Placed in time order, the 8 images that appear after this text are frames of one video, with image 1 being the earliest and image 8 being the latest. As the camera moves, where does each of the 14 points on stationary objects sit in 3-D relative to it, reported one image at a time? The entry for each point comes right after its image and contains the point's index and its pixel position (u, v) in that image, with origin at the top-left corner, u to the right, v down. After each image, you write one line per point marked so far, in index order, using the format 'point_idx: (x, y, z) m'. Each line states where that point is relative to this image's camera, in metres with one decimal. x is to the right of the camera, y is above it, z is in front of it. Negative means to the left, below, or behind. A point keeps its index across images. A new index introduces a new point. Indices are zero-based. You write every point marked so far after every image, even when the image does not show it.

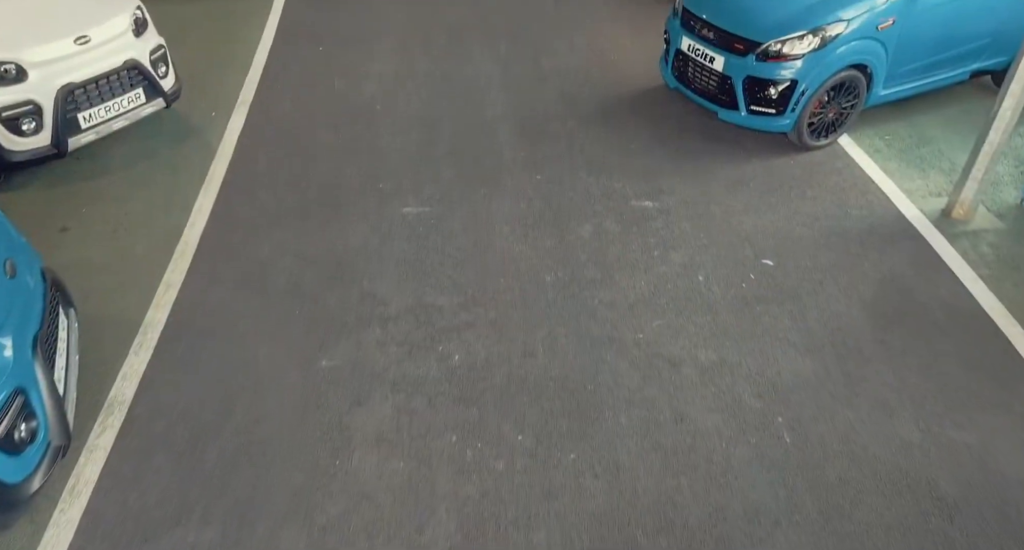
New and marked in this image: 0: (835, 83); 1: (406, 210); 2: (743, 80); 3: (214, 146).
0: (+2.4, +1.4, +4.4) m
1: (-0.8, +0.5, +4.3) m
2: (+1.8, +1.5, +4.5) m
3: (-2.4, +1.0, +4.8) m
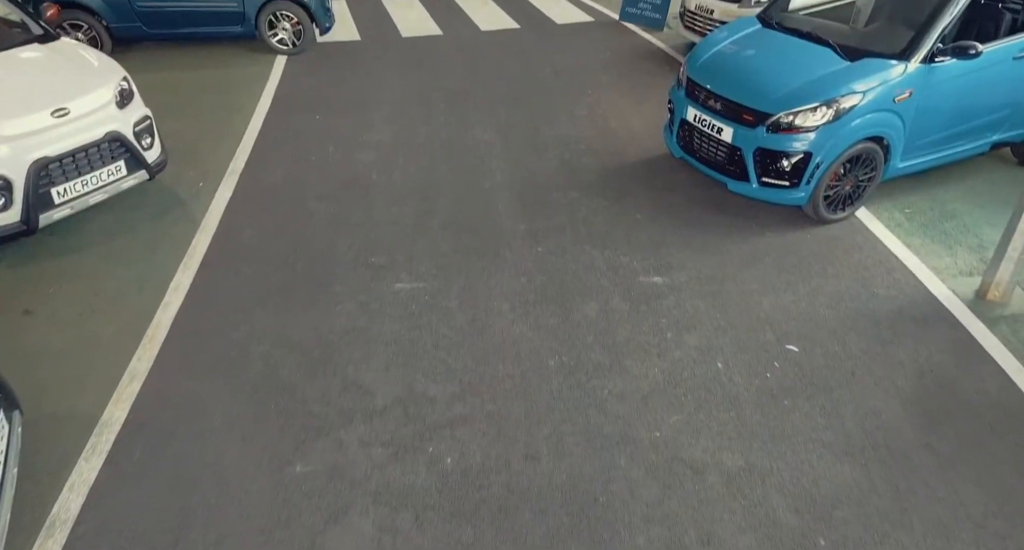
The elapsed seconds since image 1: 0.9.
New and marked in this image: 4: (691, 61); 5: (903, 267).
0: (+2.4, +0.8, +4.2) m
1: (-0.8, -0.1, +4.0) m
2: (+1.8, +0.9, +4.3) m
3: (-2.4, +0.4, +4.5) m
4: (+1.5, +1.8, +4.9) m
5: (+2.7, +0.1, +4.0) m
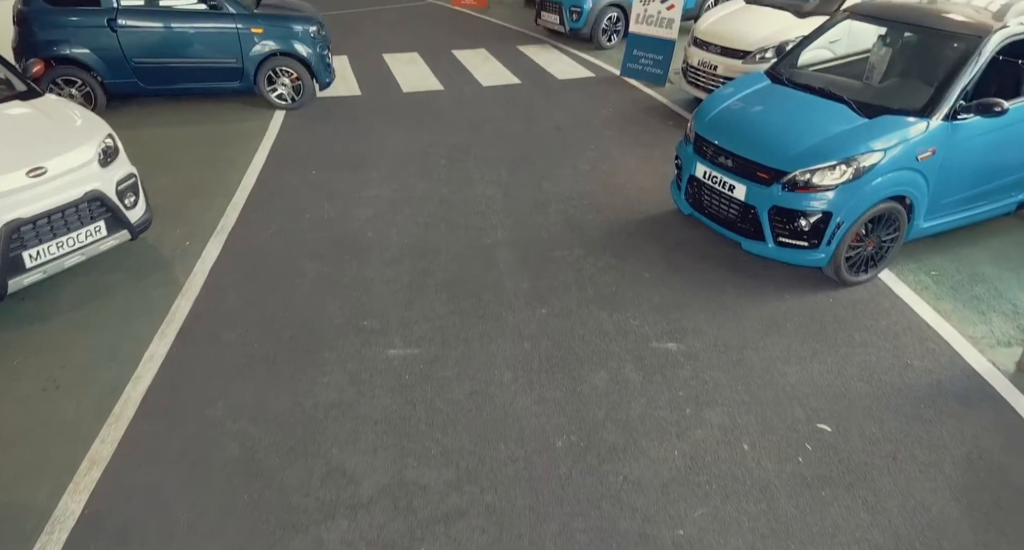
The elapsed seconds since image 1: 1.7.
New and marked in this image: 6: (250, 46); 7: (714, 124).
0: (+2.4, +0.4, +4.0) m
1: (-0.8, -0.5, +3.7) m
2: (+1.8, +0.5, +4.1) m
3: (-2.4, 0.0, +4.3) m
4: (+1.5, +1.3, +4.8) m
5: (+2.7, -0.4, +3.8) m
6: (-3.0, +2.7, +6.8) m
7: (+1.5, +1.2, +4.6) m
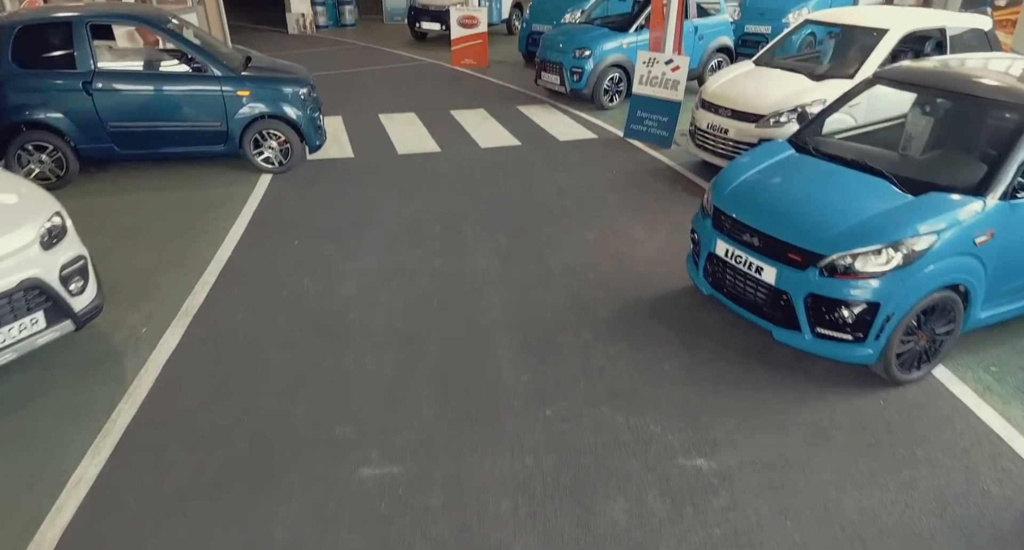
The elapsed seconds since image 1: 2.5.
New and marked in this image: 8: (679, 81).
0: (+2.4, -0.2, +3.5) m
1: (-0.8, -1.1, +3.1) m
2: (+1.8, -0.1, +3.6) m
3: (-2.4, -0.7, +3.7) m
4: (+1.5, +0.6, +4.3) m
5: (+2.7, -0.9, +3.2) m
6: (-3.0, +1.8, +6.5) m
7: (+1.5, +0.5, +4.1) m
8: (+2.2, +2.5, +7.7) m
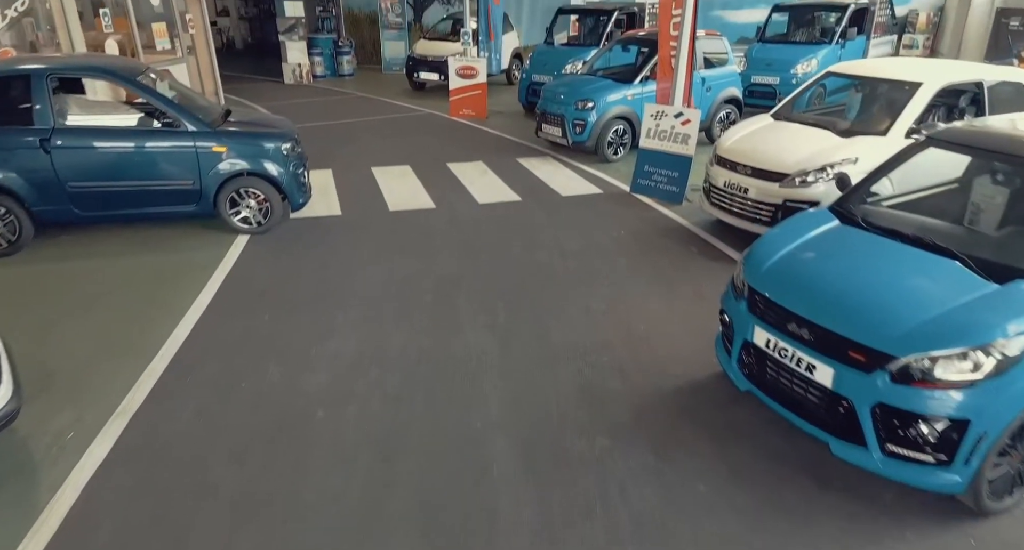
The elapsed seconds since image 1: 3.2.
0: (+2.4, -0.7, +2.8) m
1: (-0.8, -1.5, +2.4) m
2: (+1.8, -0.7, +2.9) m
3: (-2.4, -1.2, +3.0) m
4: (+1.5, +0.1, +3.7) m
5: (+2.7, -1.4, +2.5) m
6: (-3.0, +1.1, +5.9) m
7: (+1.5, 0.0, +3.5) m
8: (+2.2, +1.7, +7.3) m
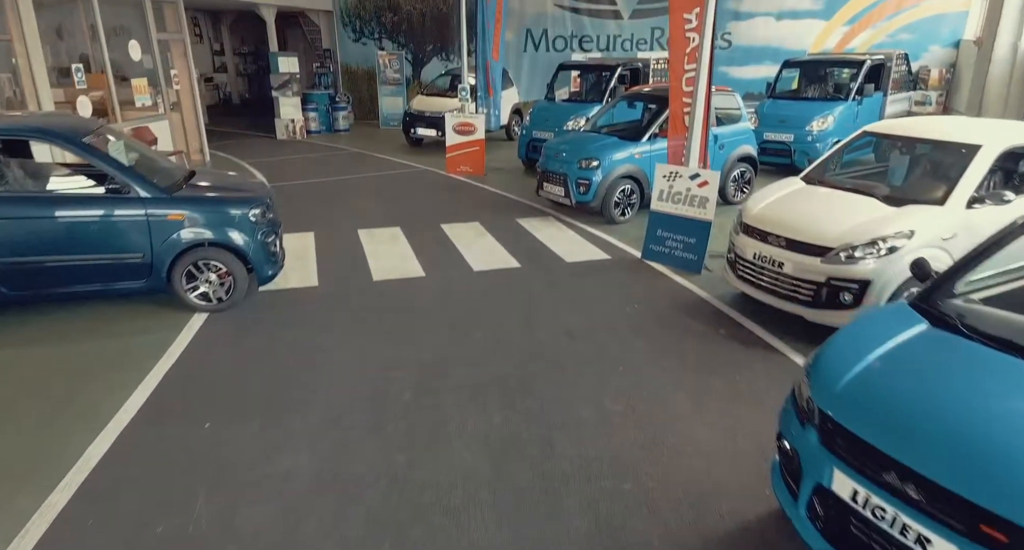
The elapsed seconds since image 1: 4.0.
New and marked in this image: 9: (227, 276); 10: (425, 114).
0: (+2.4, -1.2, +1.9) m
1: (-0.8, -2.0, +1.5) m
2: (+1.8, -1.2, +2.0) m
3: (-2.4, -1.7, +2.1) m
4: (+1.5, -0.5, +2.9) m
5: (+2.7, -1.9, +1.5) m
6: (-3.0, +0.4, +5.2) m
7: (+1.5, -0.6, +2.6) m
8: (+2.2, +0.8, +6.6) m
9: (-2.6, 0.0, +5.5) m
10: (-2.1, +3.9, +14.2) m
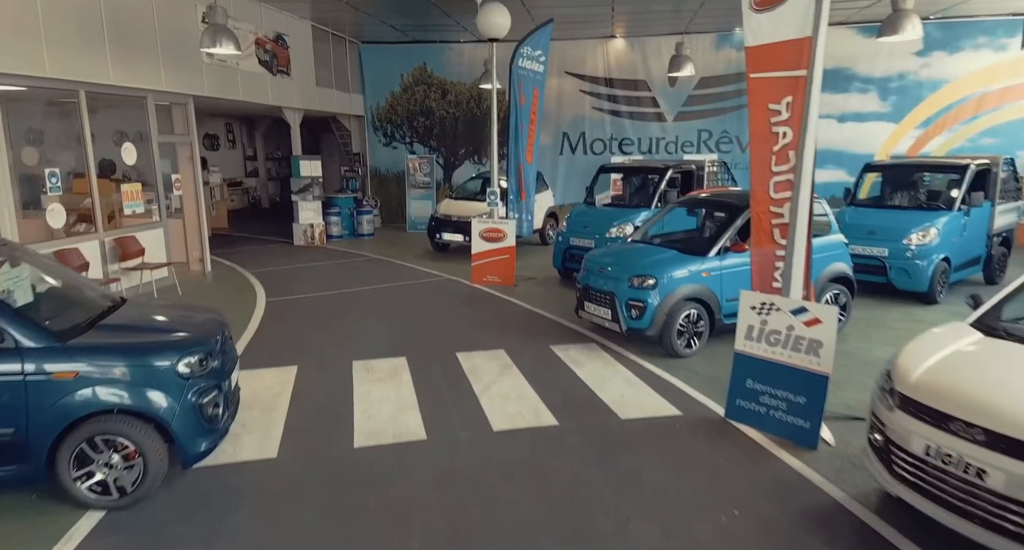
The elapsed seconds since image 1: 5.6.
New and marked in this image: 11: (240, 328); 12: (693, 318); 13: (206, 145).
0: (+2.4, -1.8, -0.1) m
1: (-0.8, -2.5, -0.6) m
2: (+1.8, -1.8, 0.0) m
3: (-2.4, -2.3, +0.2) m
4: (+1.6, -1.3, +1.0) m
5: (+2.6, -2.4, -0.7) m
6: (-2.8, -0.7, +3.6) m
7: (+1.6, -1.3, +0.7) m
8: (+2.5, -0.5, +4.8) m
9: (-2.4, -1.2, +3.8) m
10: (-1.3, +1.2, +13.0) m
11: (-3.6, -0.7, +7.7) m
12: (+2.1, -0.5, +7.0) m
13: (-9.5, +4.0, +18.4) m
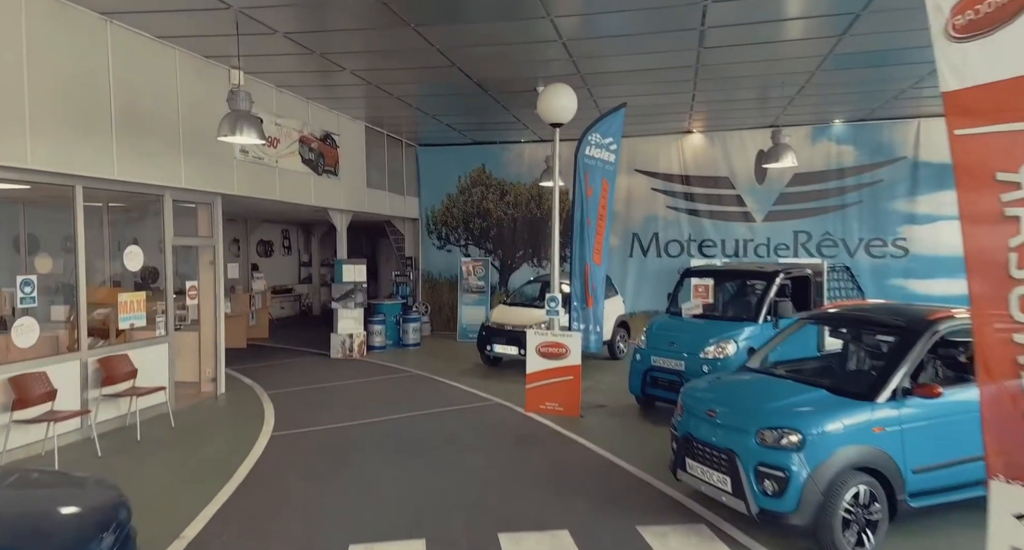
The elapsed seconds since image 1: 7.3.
0: (+2.3, -1.7, -2.5) m
1: (-1.0, -2.3, -2.7) m
2: (+1.6, -1.7, -2.3) m
3: (-2.5, -2.3, -1.8) m
4: (+1.5, -1.4, -1.3) m
5: (+2.4, -2.3, -3.2) m
6: (-2.5, -1.4, +1.9) m
7: (+1.5, -1.4, -1.5) m
8: (+2.8, -1.4, +2.5) m
9: (-2.1, -1.8, +2.0) m
10: (-0.1, -1.1, +11.3) m
11: (-2.9, -2.0, +6.0) m
12: (+2.7, -1.8, +4.7) m
13: (-7.6, +0.7, +17.8) m
